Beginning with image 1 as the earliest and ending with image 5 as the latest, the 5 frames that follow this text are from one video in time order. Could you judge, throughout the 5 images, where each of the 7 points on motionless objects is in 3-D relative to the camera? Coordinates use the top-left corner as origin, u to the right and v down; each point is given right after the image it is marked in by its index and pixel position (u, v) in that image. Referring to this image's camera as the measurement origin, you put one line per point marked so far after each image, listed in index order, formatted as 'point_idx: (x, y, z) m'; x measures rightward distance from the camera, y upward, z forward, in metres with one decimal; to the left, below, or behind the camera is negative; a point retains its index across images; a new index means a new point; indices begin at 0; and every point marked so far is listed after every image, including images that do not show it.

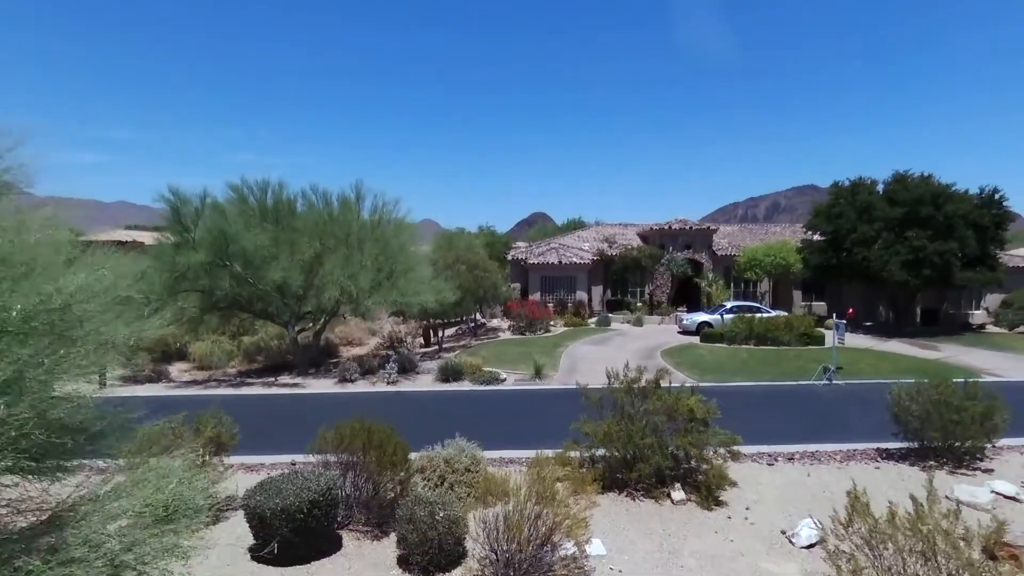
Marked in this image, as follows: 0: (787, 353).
0: (+7.6, -1.8, +18.5) m
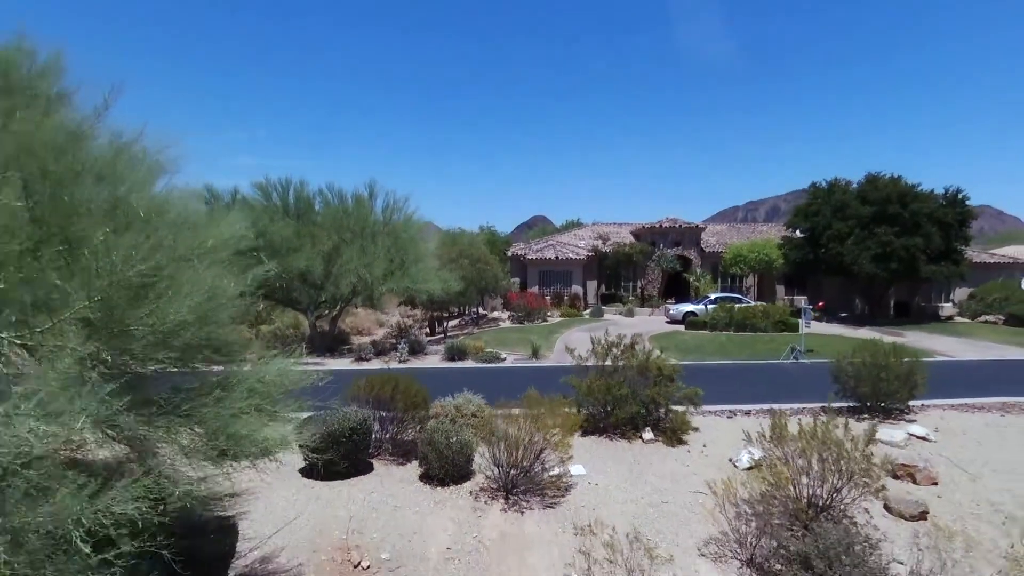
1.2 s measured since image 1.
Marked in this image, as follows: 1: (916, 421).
0: (+7.6, -1.5, +20.2) m
1: (+6.5, -2.1, +10.8) m
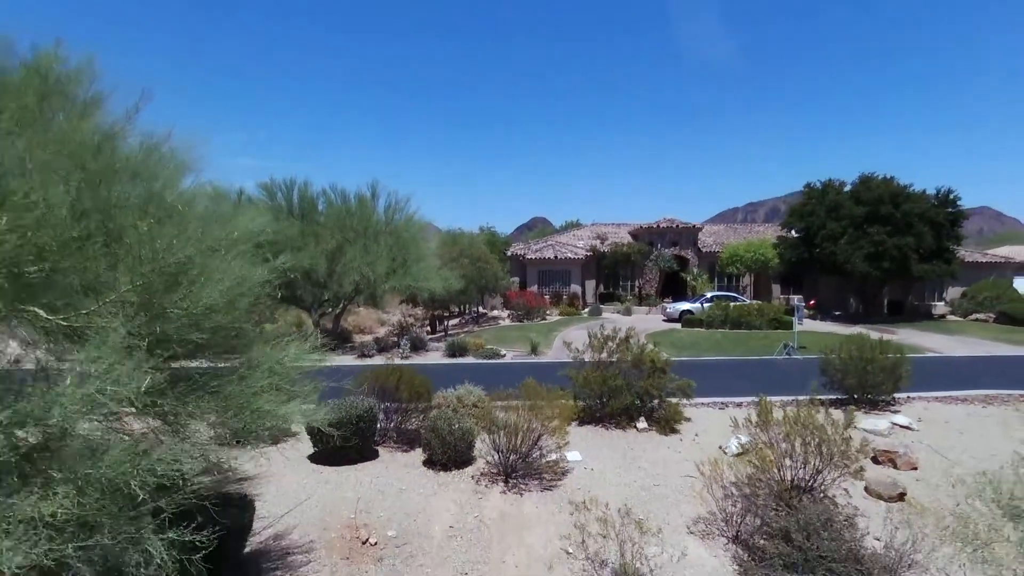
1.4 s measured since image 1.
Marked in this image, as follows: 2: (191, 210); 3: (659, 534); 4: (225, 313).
0: (+7.6, -1.5, +20.7) m
1: (+6.5, -2.1, +11.2) m
2: (-2.4, +0.6, +5.0) m
3: (+1.6, -2.7, +7.2) m
4: (-2.1, -0.2, +4.8) m
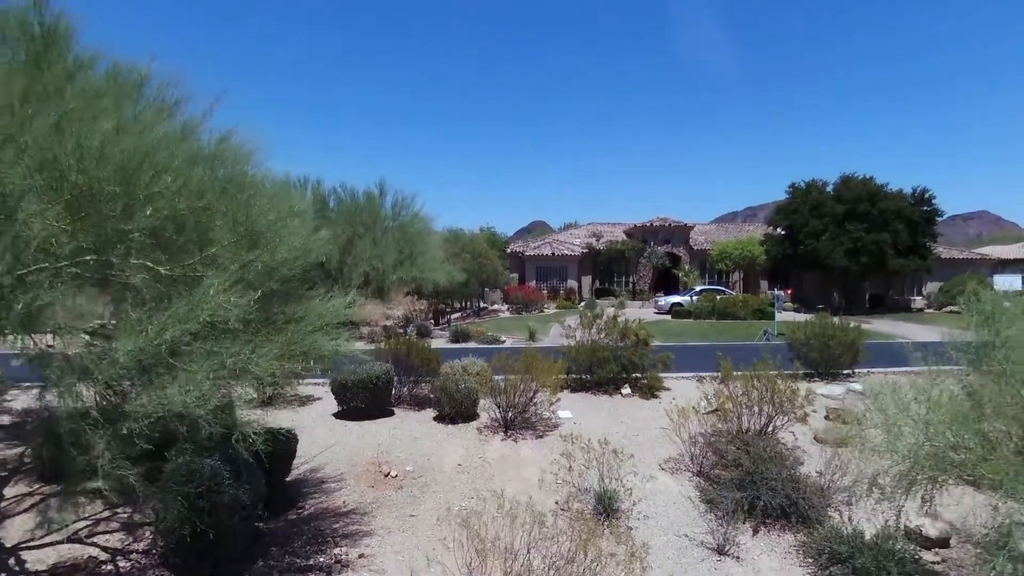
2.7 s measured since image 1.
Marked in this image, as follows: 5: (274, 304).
0: (+7.5, -1.2, +22.0) m
1: (+6.5, -1.8, +12.6) m
2: (-2.4, +0.9, +6.4) m
3: (+1.6, -2.3, +8.6) m
4: (-2.1, +0.2, +6.2) m
5: (-2.2, -0.1, +6.1) m
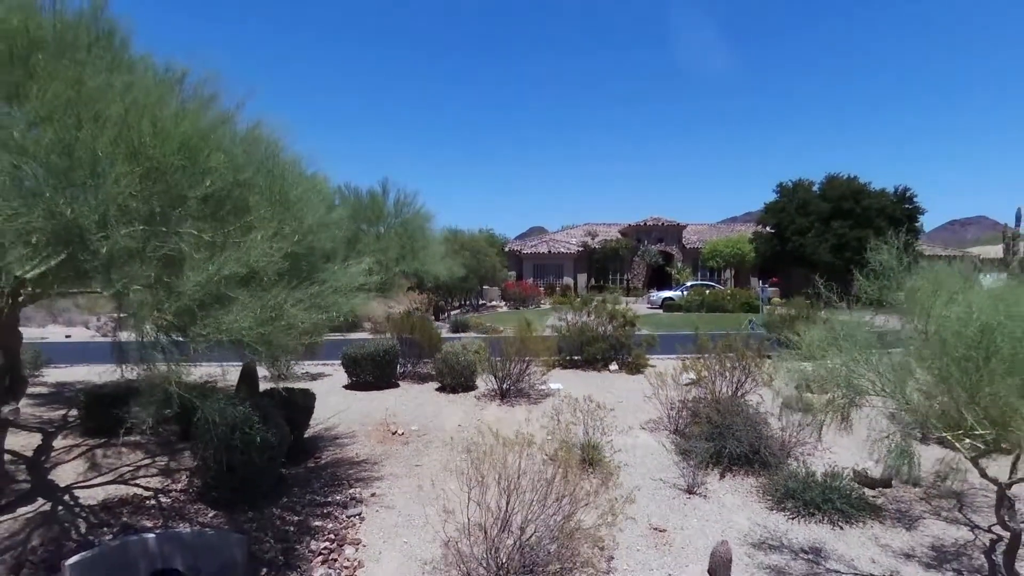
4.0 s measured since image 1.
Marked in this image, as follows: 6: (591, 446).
0: (+7.5, -1.0, +23.0) m
1: (+6.4, -1.5, +13.5) m
2: (-2.5, +1.3, +7.3) m
3: (+1.5, -2.0, +9.5) m
4: (-2.1, +0.5, +7.1) m
5: (-2.3, +0.2, +7.1) m
6: (+1.0, -2.0, +8.4) m
